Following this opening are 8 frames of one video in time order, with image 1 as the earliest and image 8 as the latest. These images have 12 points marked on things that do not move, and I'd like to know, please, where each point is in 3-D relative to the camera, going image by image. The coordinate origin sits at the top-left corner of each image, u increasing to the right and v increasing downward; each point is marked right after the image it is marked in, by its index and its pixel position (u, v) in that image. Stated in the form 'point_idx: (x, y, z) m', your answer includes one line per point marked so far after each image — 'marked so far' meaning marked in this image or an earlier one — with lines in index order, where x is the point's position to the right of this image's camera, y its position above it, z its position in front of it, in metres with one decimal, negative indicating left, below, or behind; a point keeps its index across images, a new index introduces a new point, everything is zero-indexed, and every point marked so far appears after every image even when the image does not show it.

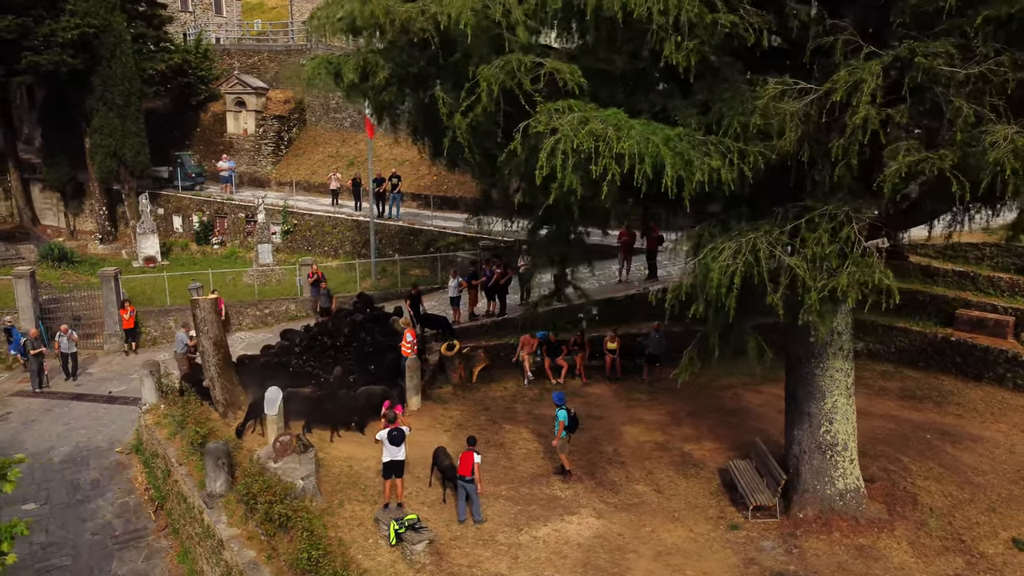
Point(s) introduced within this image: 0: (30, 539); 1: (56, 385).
0: (-7.7, -4.0, +12.2) m
1: (-10.5, -2.2, +17.5) m
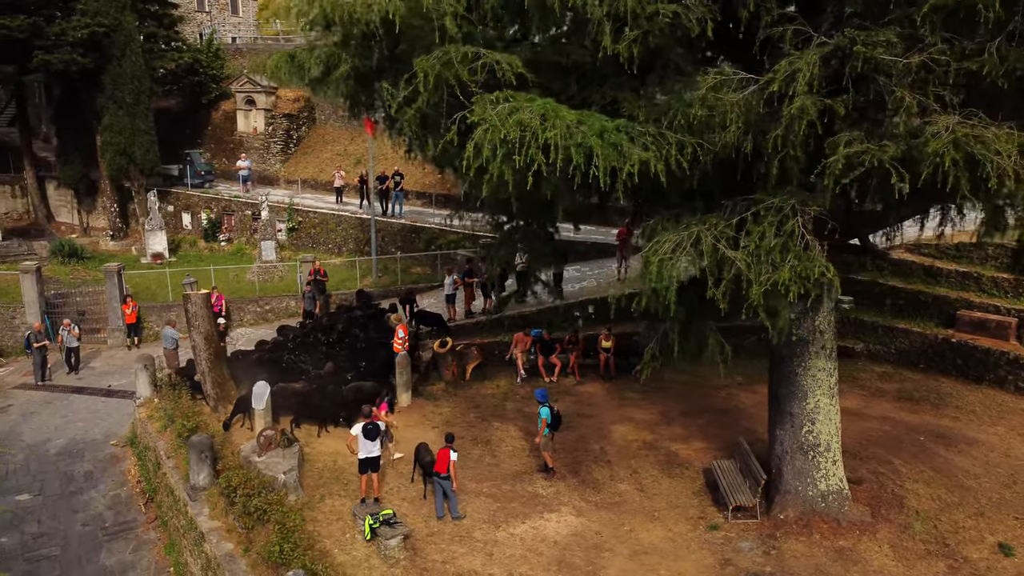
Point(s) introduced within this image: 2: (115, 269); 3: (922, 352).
0: (-8.0, -3.9, +12.4) m
1: (-10.5, -2.1, +17.7) m
2: (-9.9, +0.5, +19.1) m
3: (+8.3, -1.3, +15.5) m
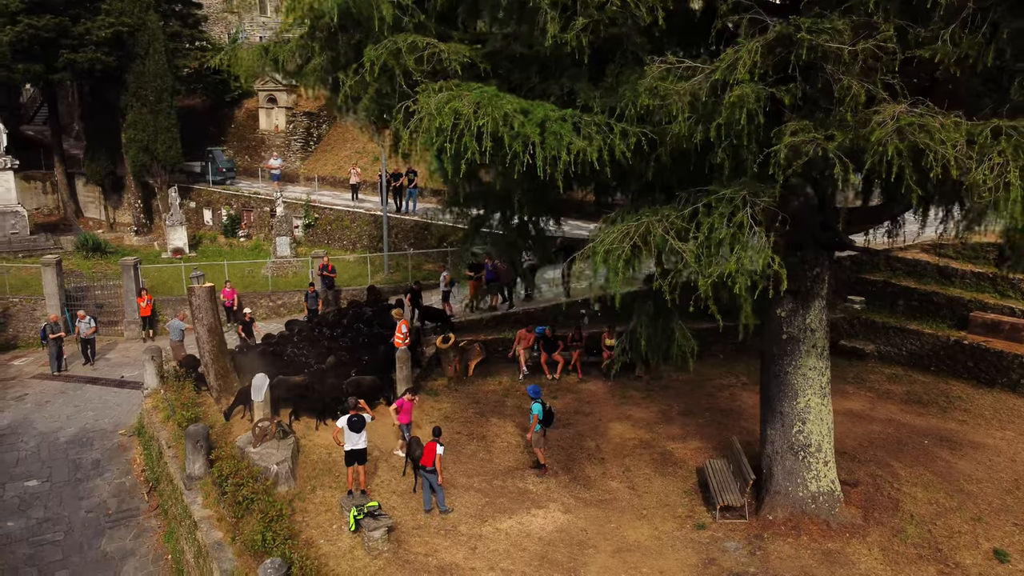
0: (-8.1, -3.8, +12.7) m
1: (-10.4, -1.9, +18.2) m
2: (-9.7, +0.7, +19.5) m
3: (+8.4, -1.3, +15.1) m
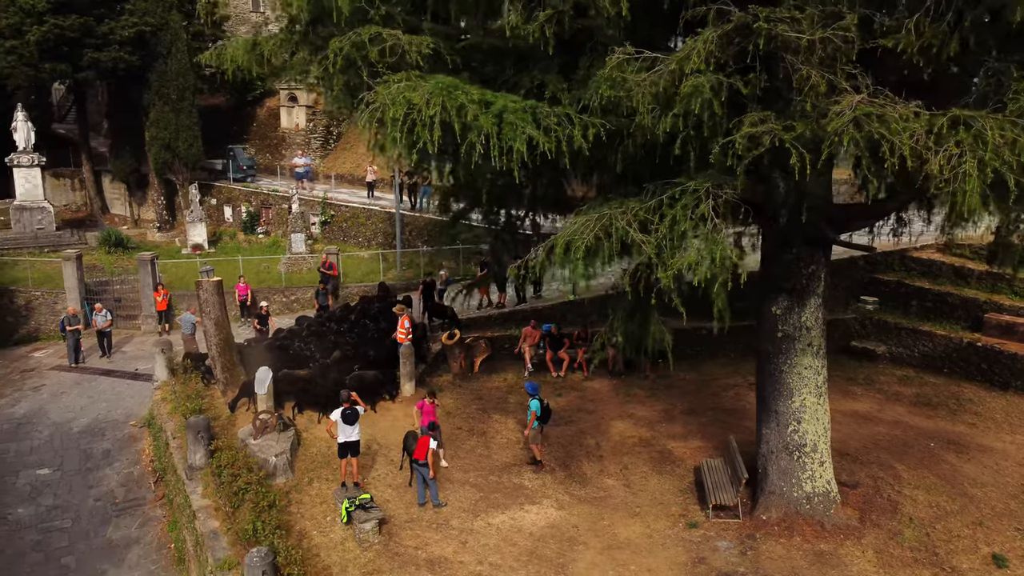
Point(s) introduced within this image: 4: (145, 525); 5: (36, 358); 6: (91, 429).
0: (-8.1, -3.6, +13.0) m
1: (-10.2, -1.8, +18.5) m
2: (-9.5, +0.8, +19.8) m
3: (+8.4, -1.3, +14.8) m
4: (-6.1, -3.9, +12.6) m
5: (-11.9, -1.7, +19.0) m
6: (-8.4, -2.8, +15.3) m
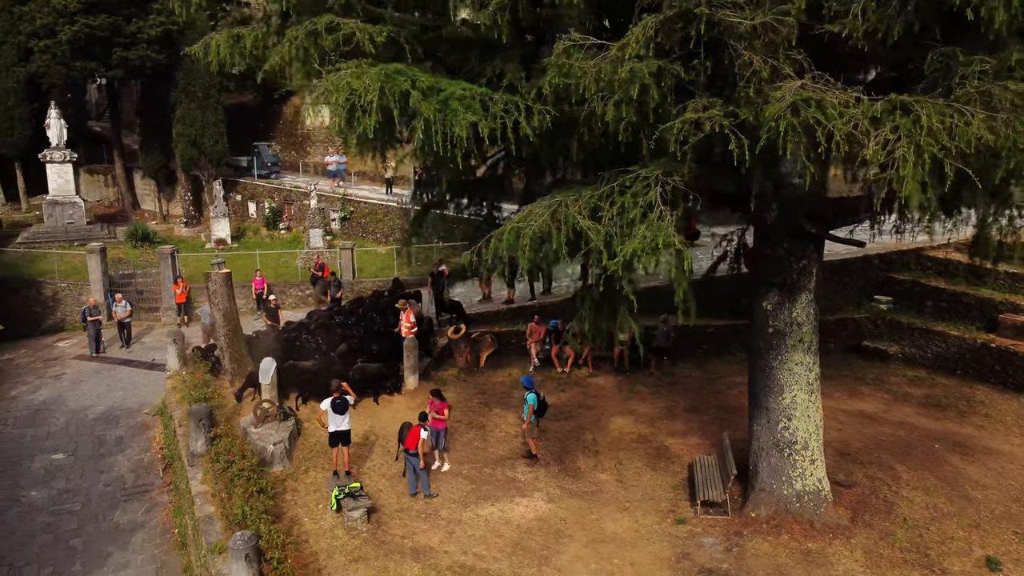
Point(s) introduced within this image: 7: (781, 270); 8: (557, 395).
0: (-8.1, -3.5, +13.4) m
1: (-10.0, -1.6, +19.0) m
2: (-9.1, +1.0, +20.3) m
3: (+8.5, -1.3, +14.5) m
4: (-6.1, -3.8, +12.9) m
5: (-11.6, -1.5, +19.6) m
6: (-8.4, -2.6, +15.7) m
7: (+3.3, +0.2, +9.4) m
8: (+0.9, -2.0, +14.5) m
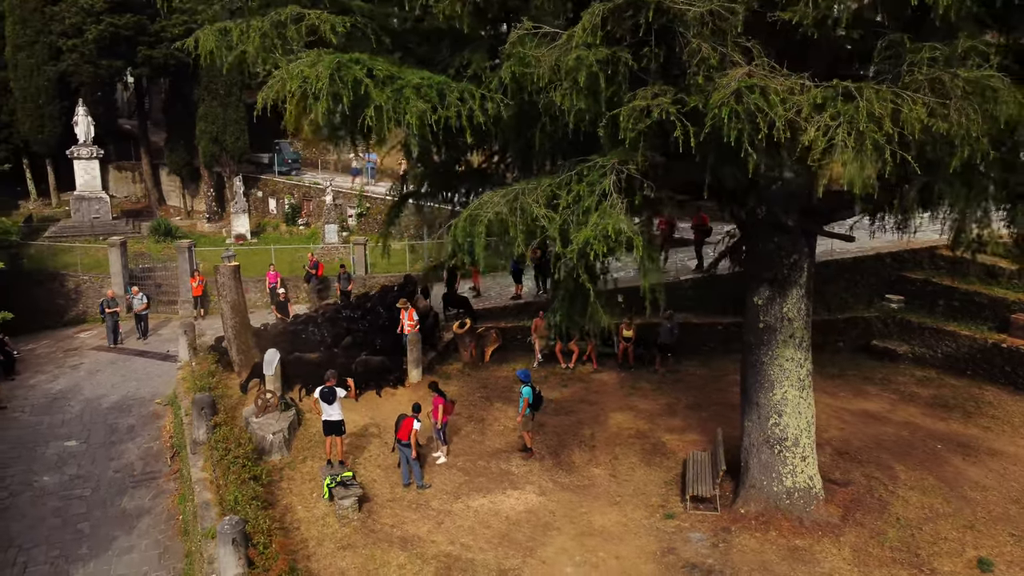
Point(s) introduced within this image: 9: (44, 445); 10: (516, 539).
0: (-8.1, -3.3, +13.8) m
1: (-9.8, -1.4, +19.4) m
2: (-8.8, +1.2, +20.7) m
3: (+8.5, -1.3, +14.2) m
4: (-6.2, -3.6, +13.2) m
5: (-11.4, -1.3, +20.0) m
6: (-8.3, -2.5, +16.0) m
7: (+3.2, +0.3, +9.3) m
8: (+0.9, -2.0, +14.5) m
9: (-8.9, -3.0, +14.5) m
10: (+0.1, -3.1, +9.5) m
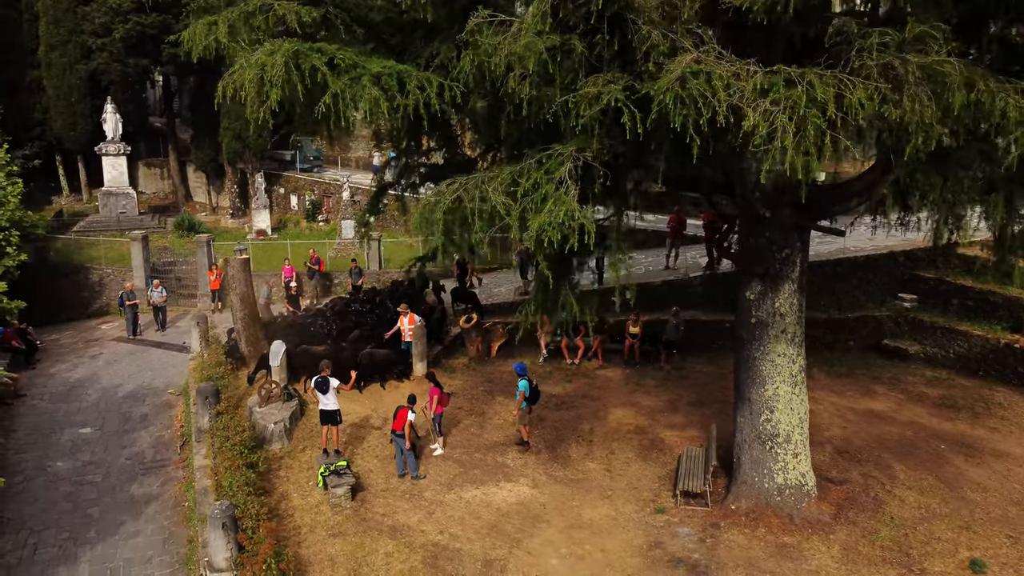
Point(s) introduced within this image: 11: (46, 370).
0: (-8.1, -3.1, +14.1) m
1: (-9.5, -1.2, +19.9) m
2: (-8.5, +1.4, +21.1) m
3: (+8.6, -1.3, +13.9) m
4: (-6.2, -3.5, +13.5) m
5: (-11.1, -1.1, +20.5) m
6: (-8.2, -2.3, +16.4) m
7: (+3.1, +0.4, +9.2) m
8: (+1.0, -1.9, +14.5) m
9: (-8.8, -2.8, +14.9) m
10: (-0.1, -3.0, +9.6) m
11: (-10.8, -1.9, +17.6) m
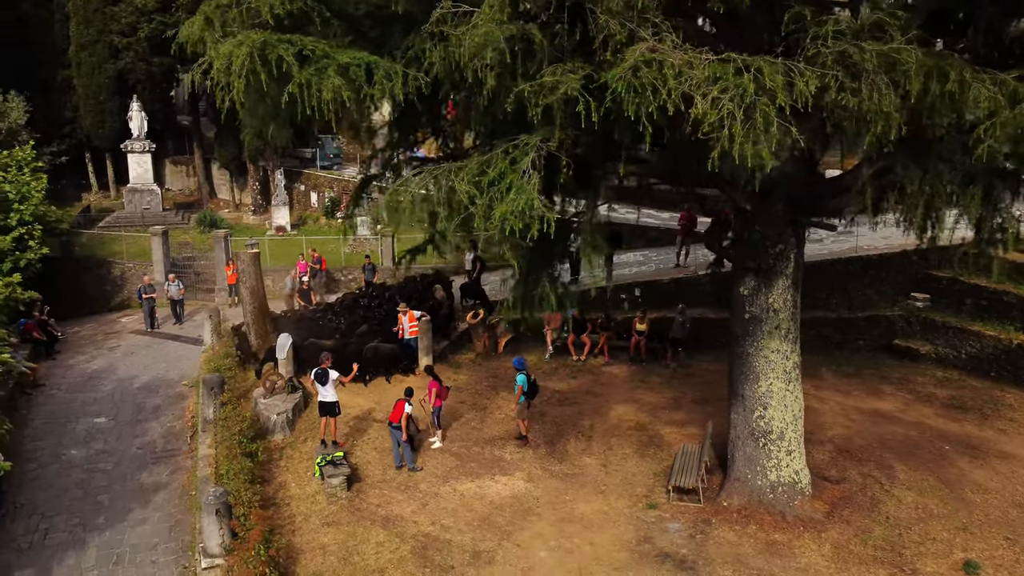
0: (-8.0, -3.0, +14.5) m
1: (-9.2, -1.0, +20.3) m
2: (-8.2, +1.5, +21.4) m
3: (+8.6, -1.3, +13.7) m
4: (-6.1, -3.3, +13.8) m
5: (-10.8, -1.0, +21.0) m
6: (-8.0, -2.2, +16.8) m
7: (+3.0, +0.4, +9.2) m
8: (+1.1, -1.8, +14.6) m
9: (-8.7, -2.7, +15.2) m
10: (-0.2, -3.0, +9.6) m
11: (-10.6, -1.7, +18.1) m
